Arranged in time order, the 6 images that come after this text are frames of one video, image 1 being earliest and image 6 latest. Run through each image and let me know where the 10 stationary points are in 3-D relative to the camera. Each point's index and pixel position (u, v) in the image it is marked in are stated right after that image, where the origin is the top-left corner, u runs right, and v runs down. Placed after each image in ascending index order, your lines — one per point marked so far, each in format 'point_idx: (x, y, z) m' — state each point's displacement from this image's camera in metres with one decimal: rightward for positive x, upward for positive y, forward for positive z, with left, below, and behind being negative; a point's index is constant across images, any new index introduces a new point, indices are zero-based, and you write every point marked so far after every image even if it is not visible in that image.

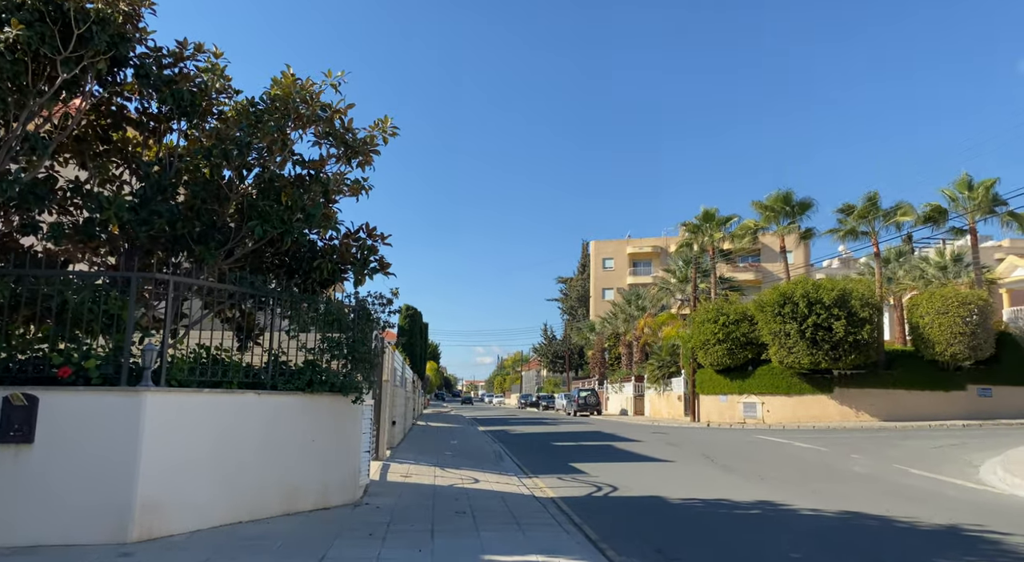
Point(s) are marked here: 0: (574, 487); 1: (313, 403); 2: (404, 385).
0: (+1.1, -3.6, +10.9) m
1: (-2.5, -1.6, +7.9) m
2: (-3.5, -3.3, +19.5) m
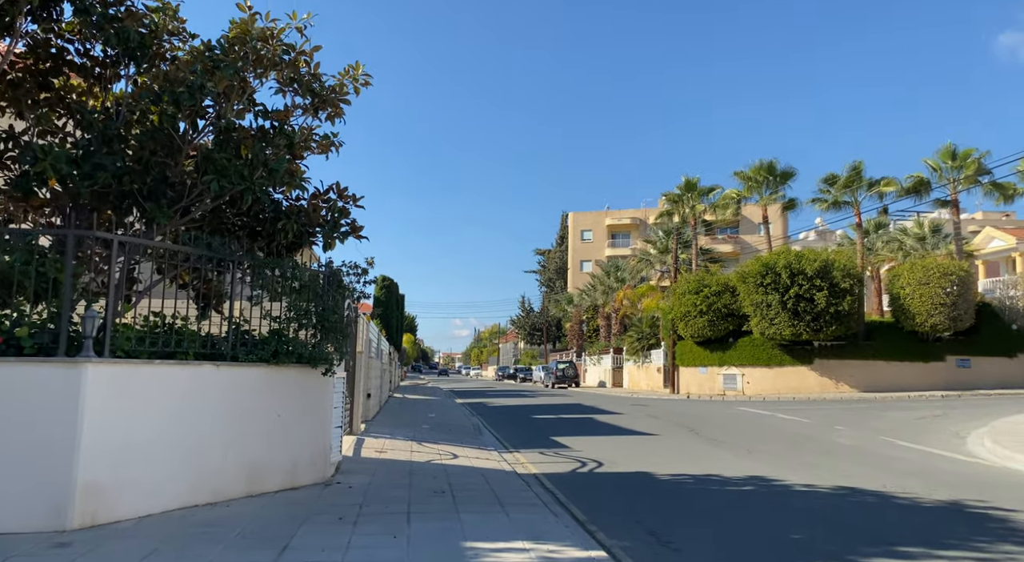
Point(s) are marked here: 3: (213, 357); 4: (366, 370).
0: (+0.8, -3.0, +10.4) m
1: (-2.7, -1.1, +7.3) m
2: (-4.1, -2.3, +18.9) m
3: (-3.2, -0.8, +6.8) m
4: (-3.3, -2.0, +13.9) m
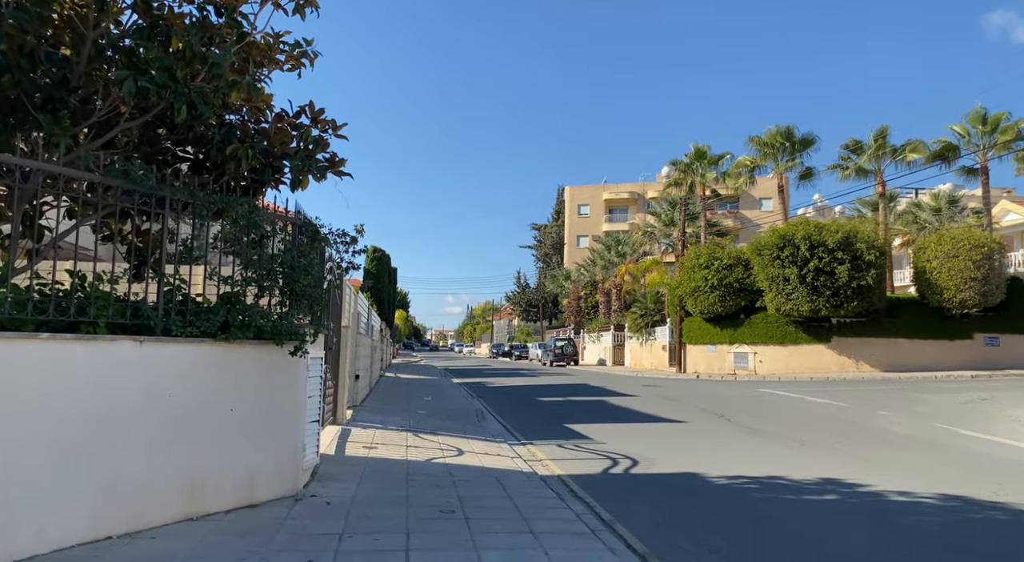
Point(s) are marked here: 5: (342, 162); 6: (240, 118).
0: (+1.0, -2.5, +8.7) m
1: (-2.4, -0.7, +5.4) m
2: (-4.0, -1.4, +17.1) m
3: (-3.0, -0.4, +4.9) m
4: (-3.1, -1.3, +12.0) m
5: (-1.6, +1.1, +5.8) m
6: (-2.4, +1.4, +5.5) m
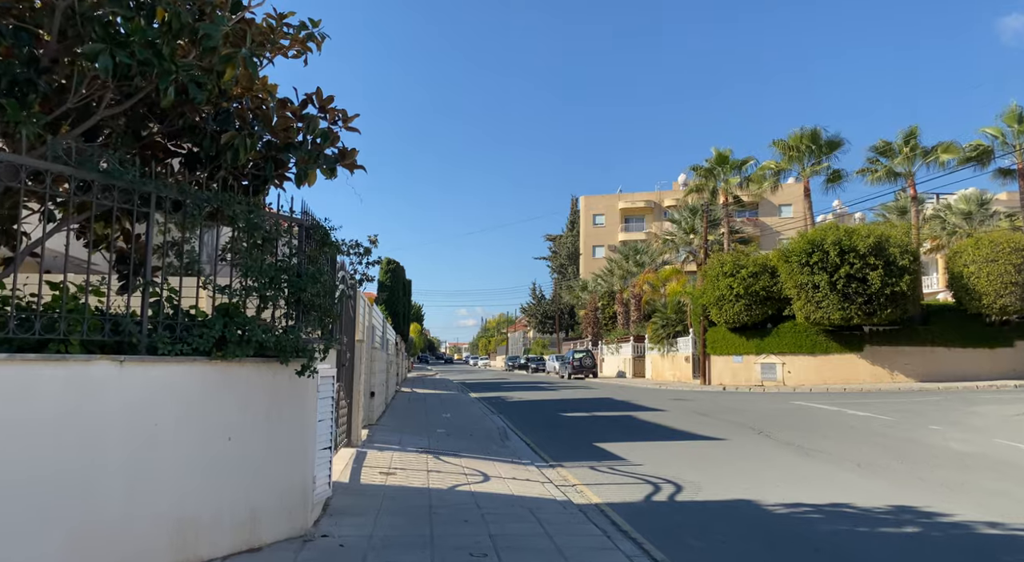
0: (+1.4, -2.6, +7.9) m
1: (-2.1, -0.7, +4.7) m
2: (-3.4, -1.8, +16.4) m
3: (-2.7, -0.5, +4.2) m
4: (-2.7, -1.5, +11.4) m
5: (-1.3, +1.1, +5.2) m
6: (-2.1, +1.4, +4.9) m
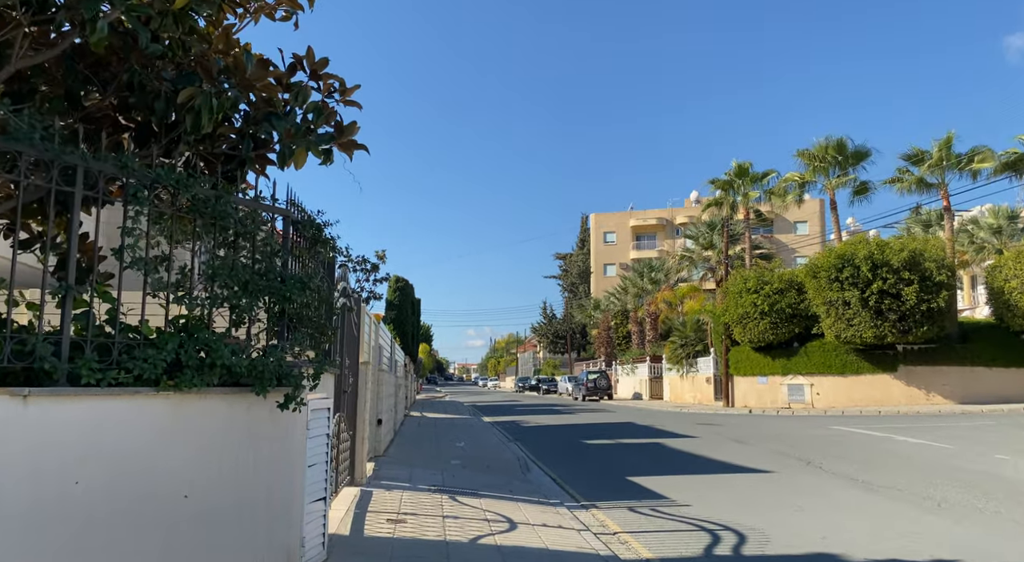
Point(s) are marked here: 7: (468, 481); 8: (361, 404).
0: (+1.7, -2.7, +6.7) m
1: (-1.8, -0.8, +3.6) m
2: (-3.0, -2.2, +15.3) m
3: (-2.4, -0.5, +3.2) m
4: (-2.3, -1.8, +10.2) m
5: (-1.1, +1.0, +4.1) m
6: (-1.9, +1.3, +3.9) m
7: (-0.7, -3.0, +9.3) m
8: (-2.1, -1.7, +8.5) m
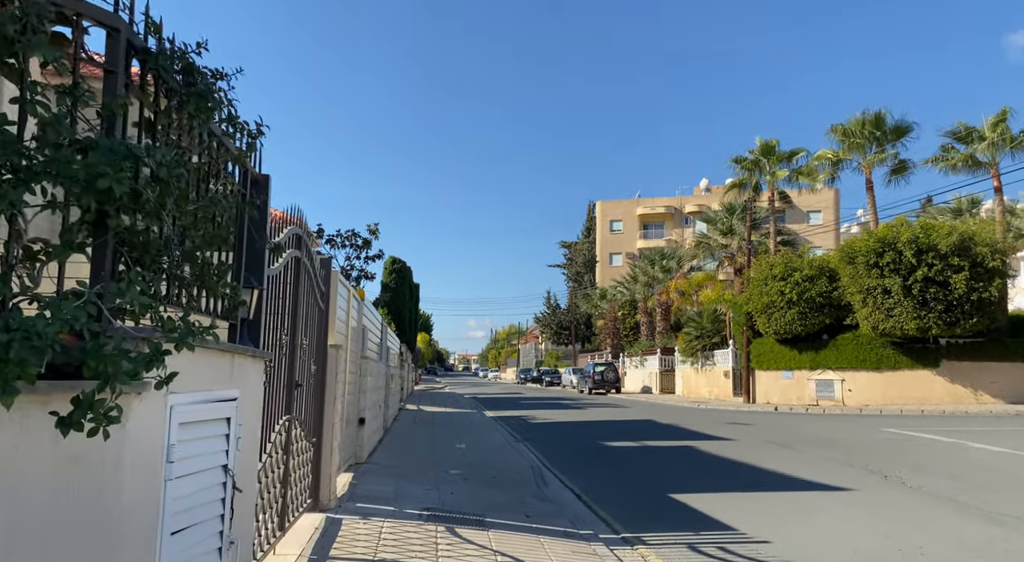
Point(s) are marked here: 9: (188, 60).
0: (+1.9, -2.3, +4.6) m
1: (-1.6, -0.4, +1.6) m
2: (-2.8, -1.6, +13.2) m
3: (-2.2, -0.1, +1.1) m
4: (-2.1, -1.3, +8.2) m
5: (-0.8, +1.4, +2.0) m
6: (-1.7, +1.7, +1.8) m
7: (-0.5, -2.6, +7.3) m
8: (-1.9, -1.2, +6.4) m
9: (-1.3, +0.8, +2.5) m
